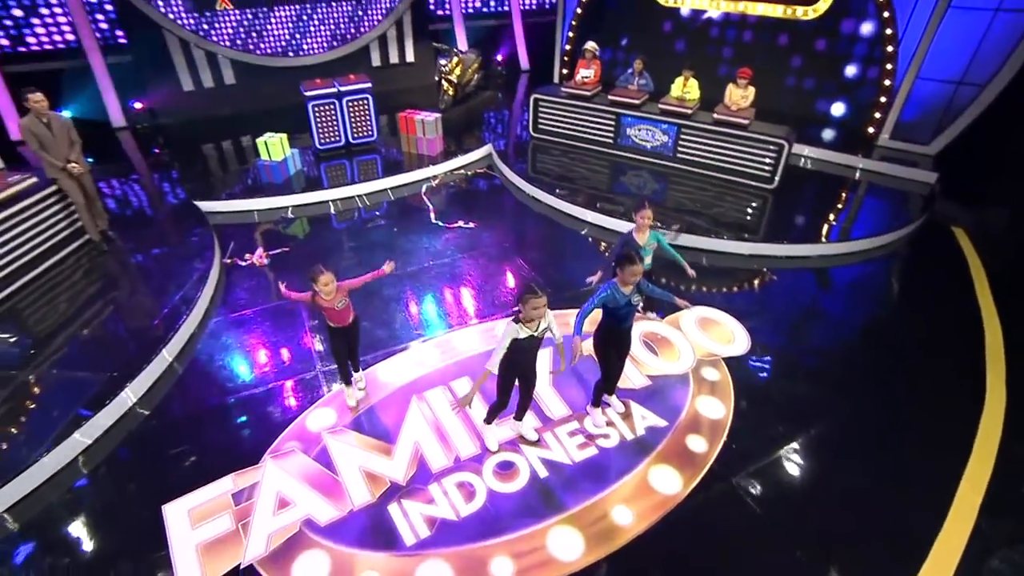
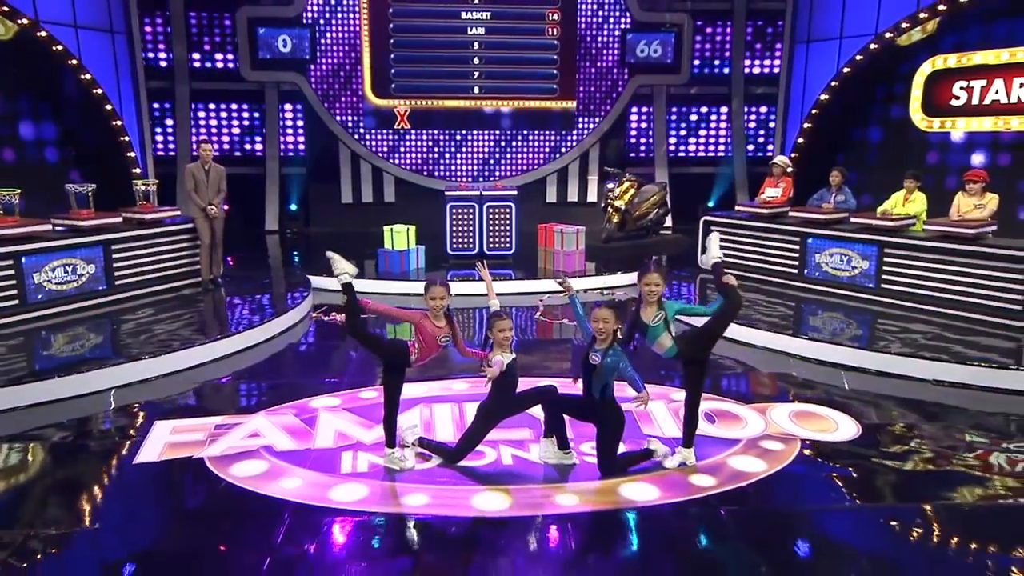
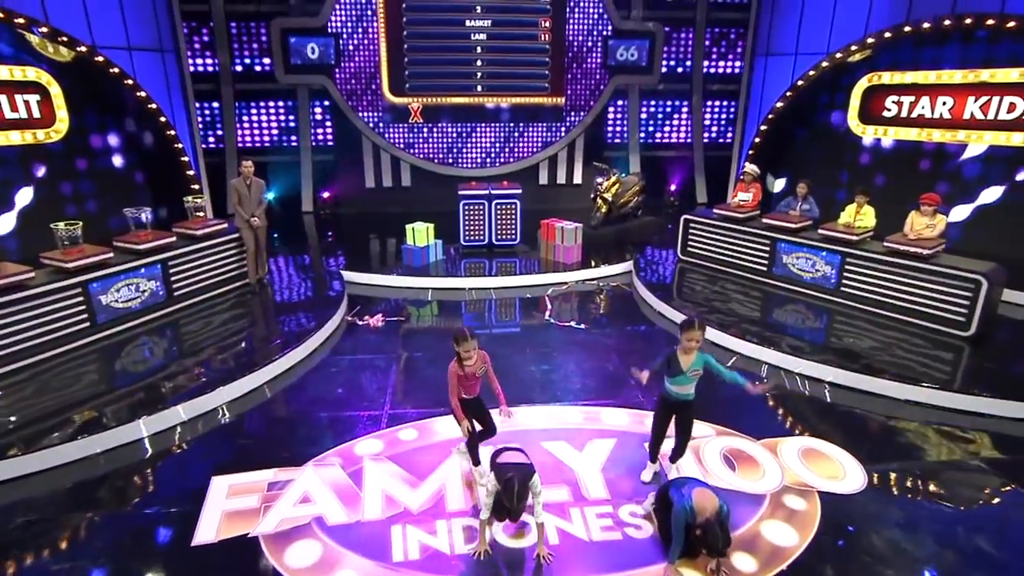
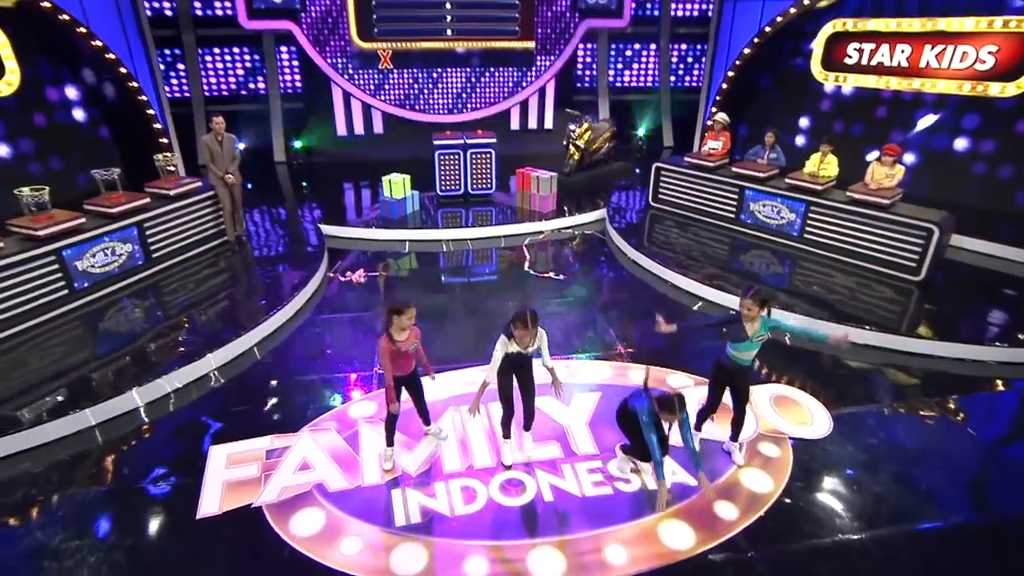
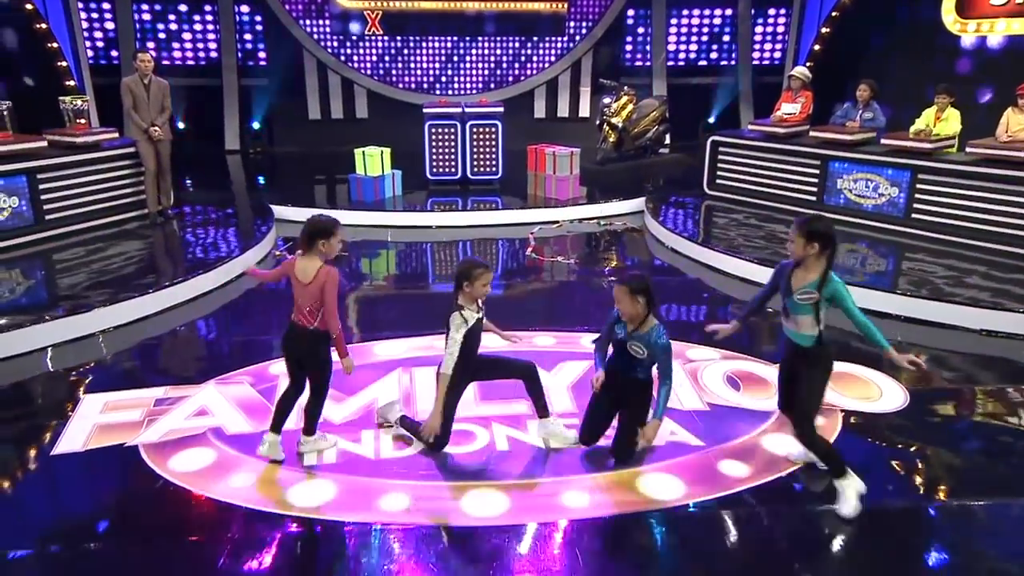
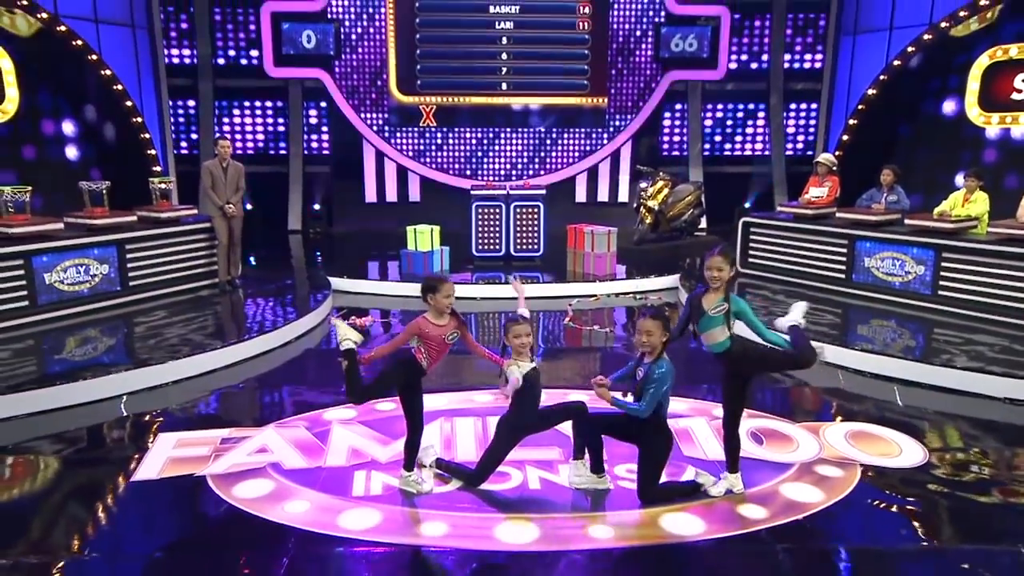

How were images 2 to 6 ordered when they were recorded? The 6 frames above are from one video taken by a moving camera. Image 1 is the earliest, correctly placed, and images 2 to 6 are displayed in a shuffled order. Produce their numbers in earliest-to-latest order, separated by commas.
4, 3, 5, 6, 2
